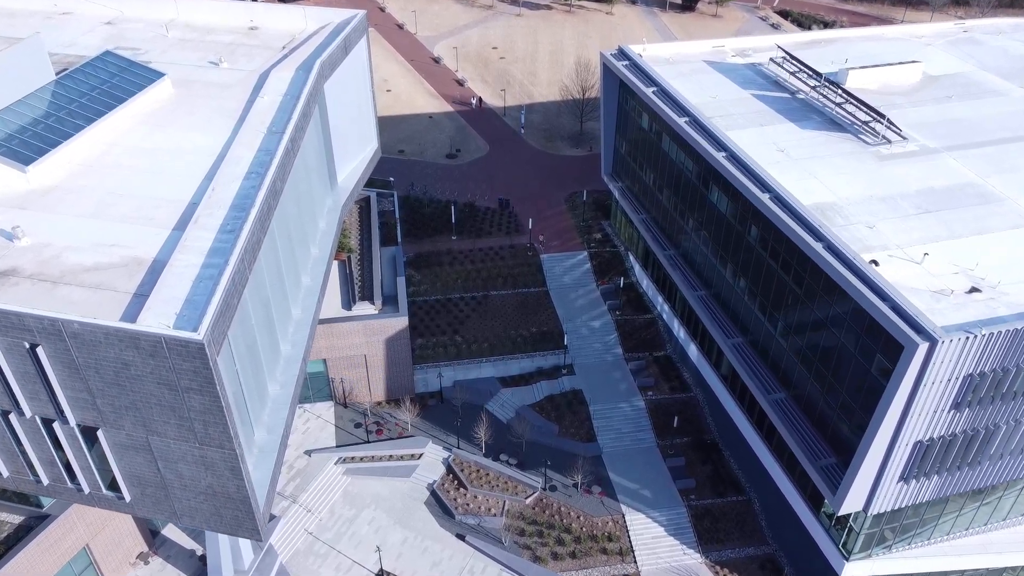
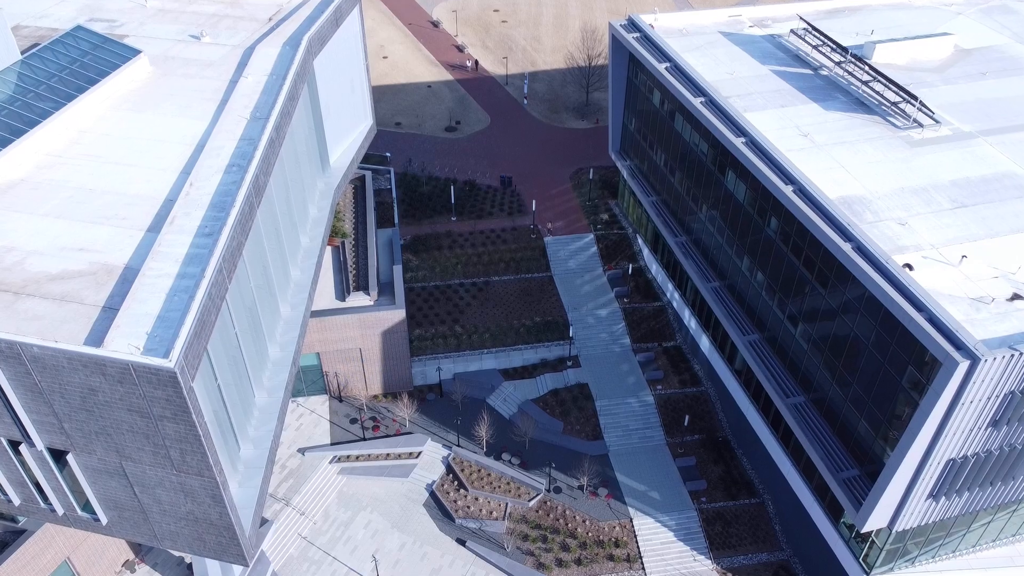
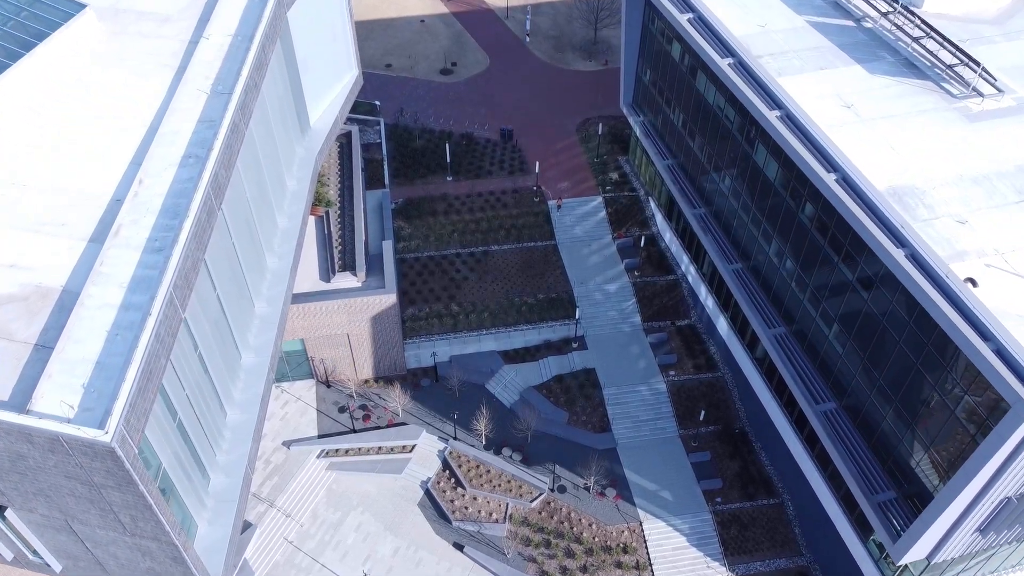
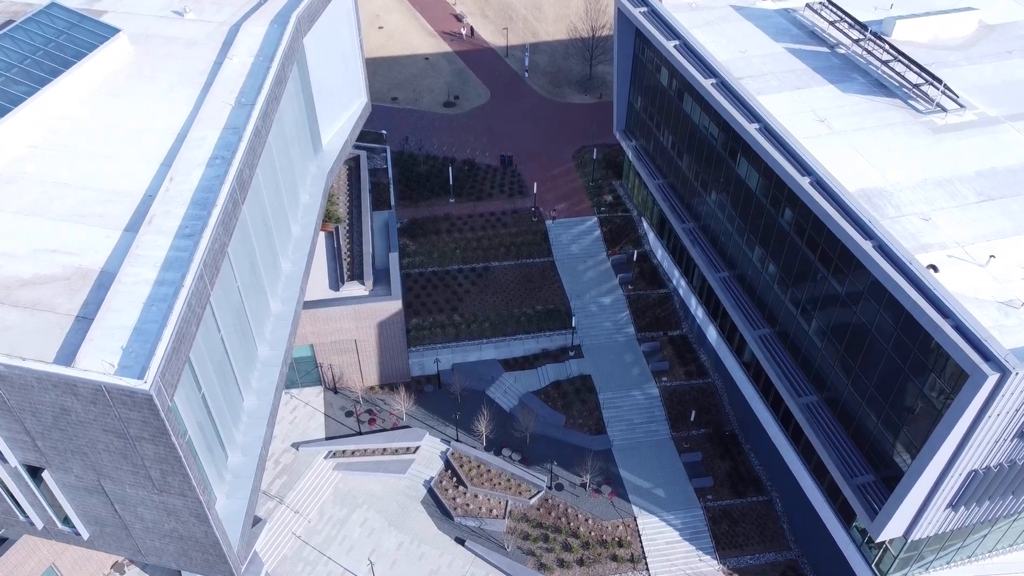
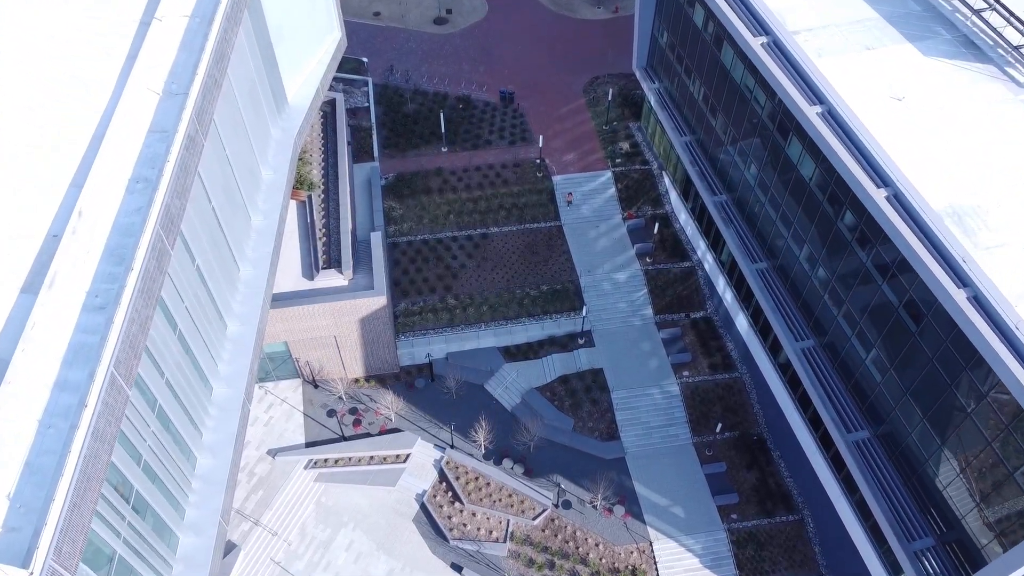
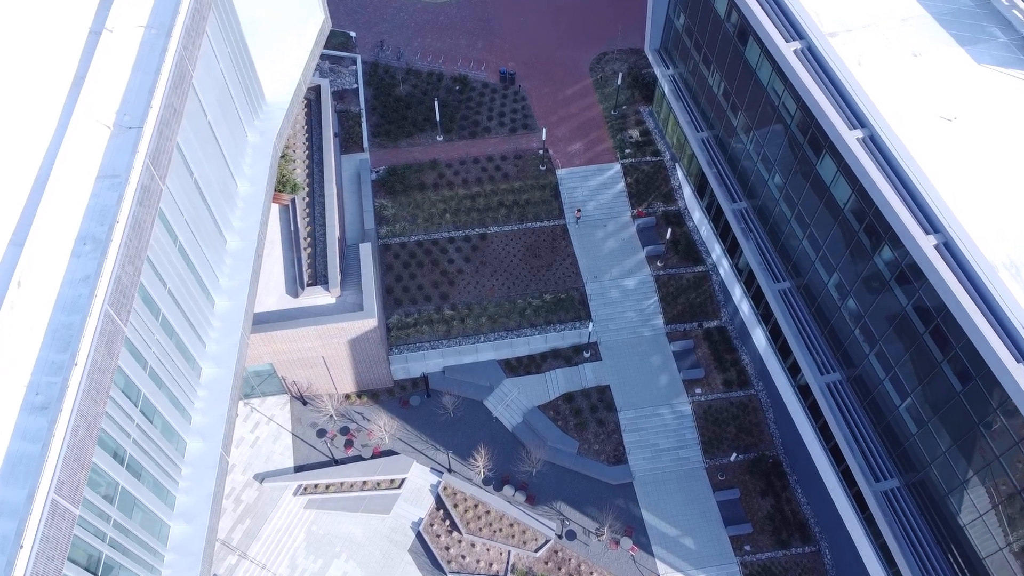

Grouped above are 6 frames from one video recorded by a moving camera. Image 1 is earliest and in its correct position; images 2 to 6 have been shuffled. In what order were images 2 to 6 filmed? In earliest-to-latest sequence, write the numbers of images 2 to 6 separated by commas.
2, 4, 3, 5, 6
